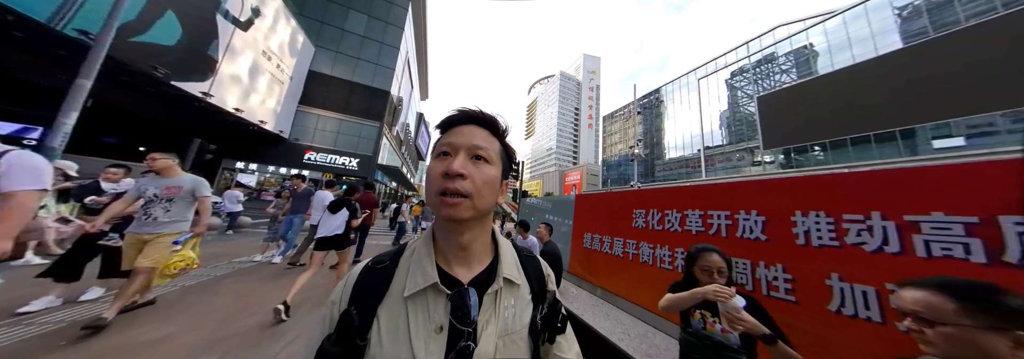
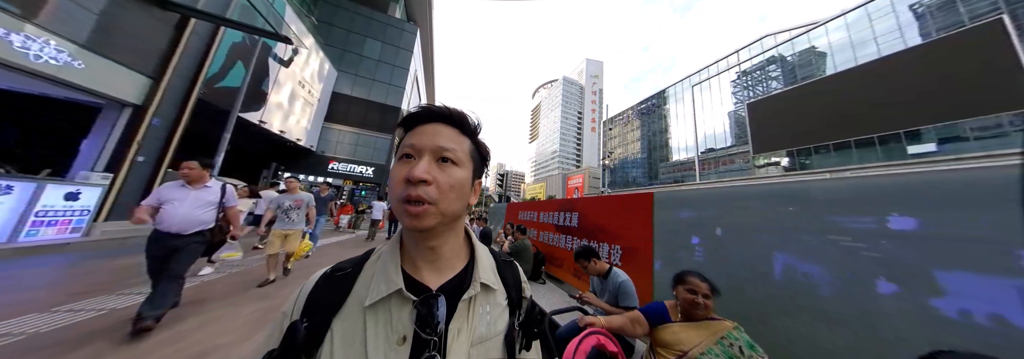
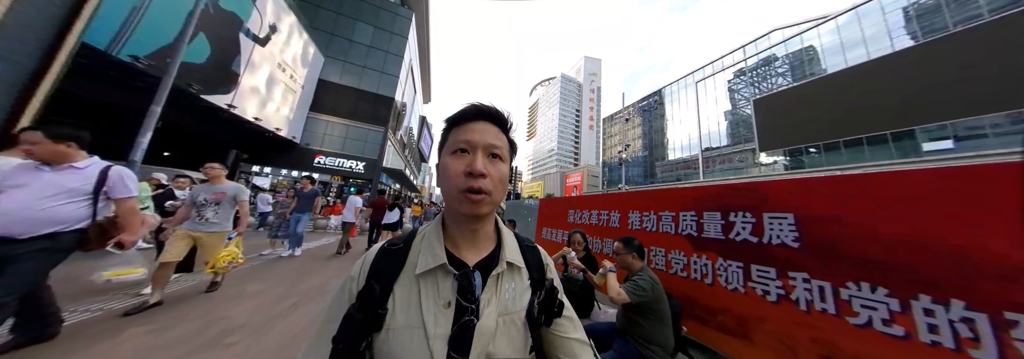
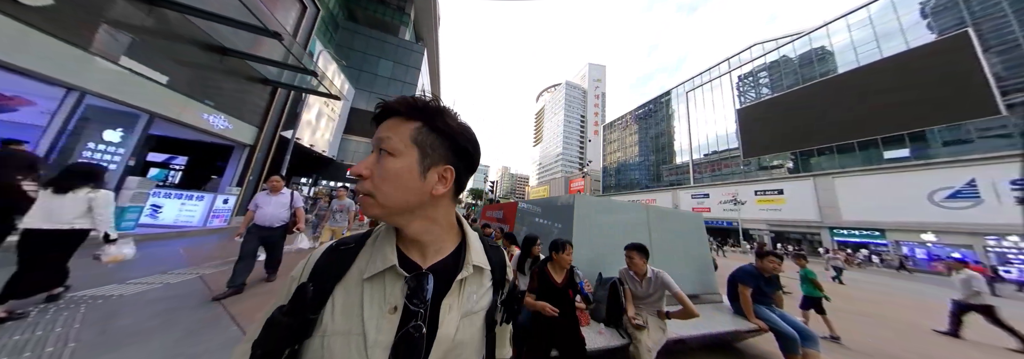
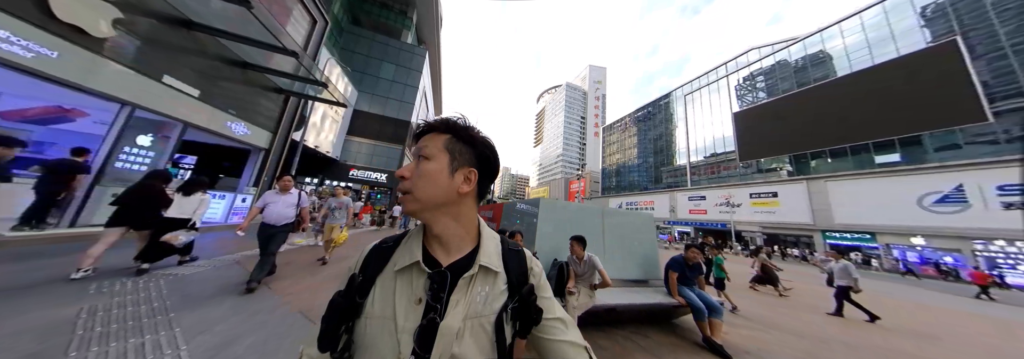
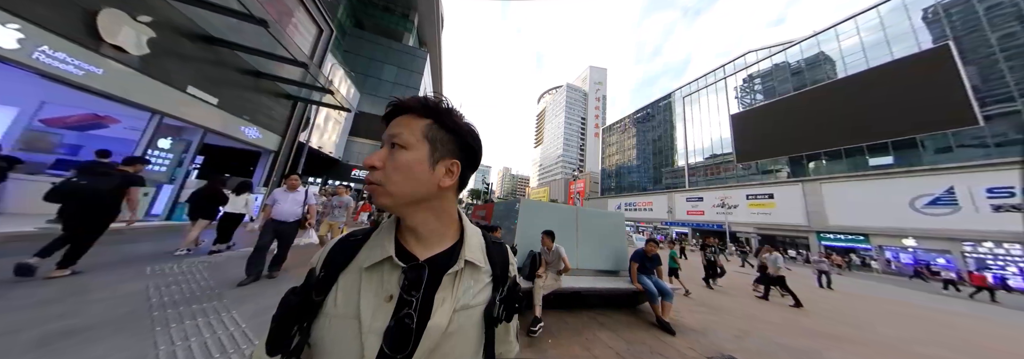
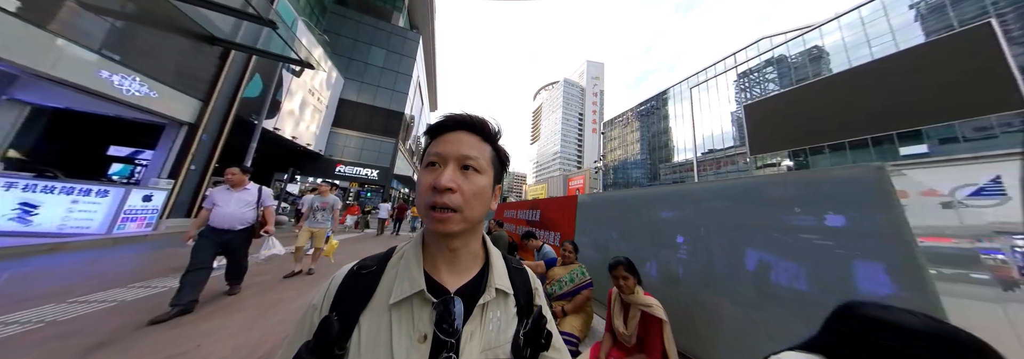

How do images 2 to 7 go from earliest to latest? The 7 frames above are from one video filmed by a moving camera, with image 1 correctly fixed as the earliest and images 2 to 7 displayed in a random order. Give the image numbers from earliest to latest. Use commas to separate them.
3, 2, 7, 4, 5, 6
